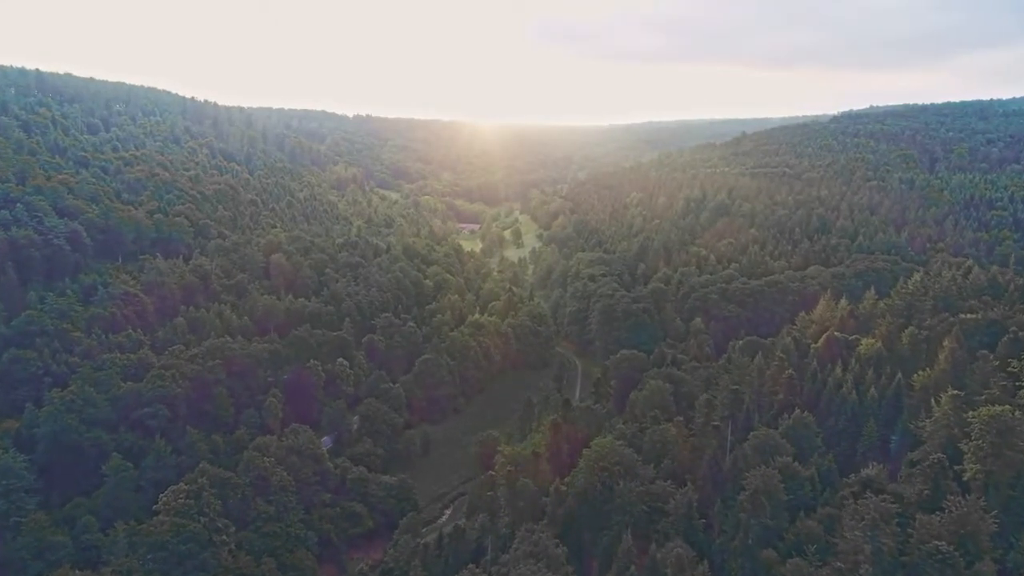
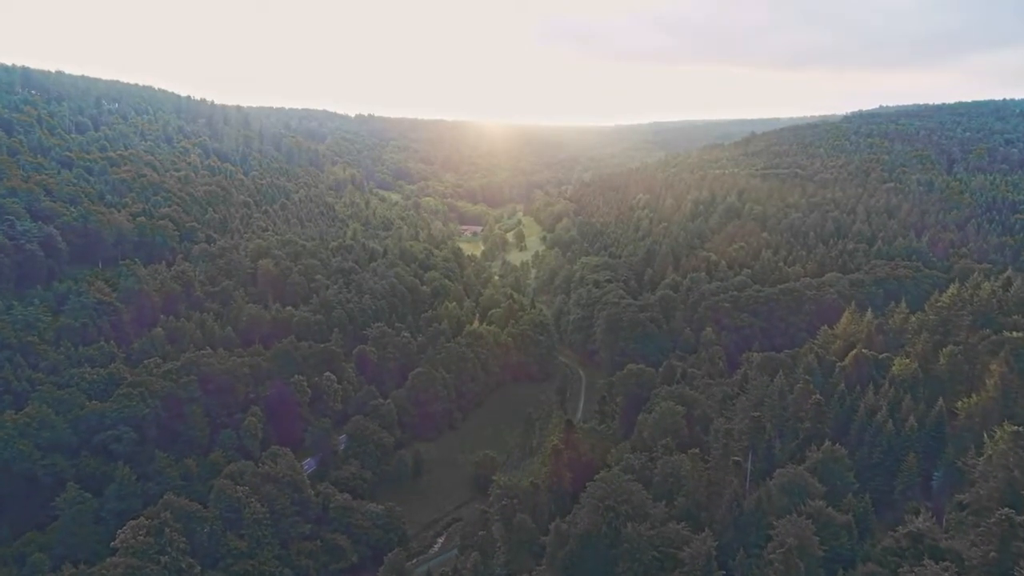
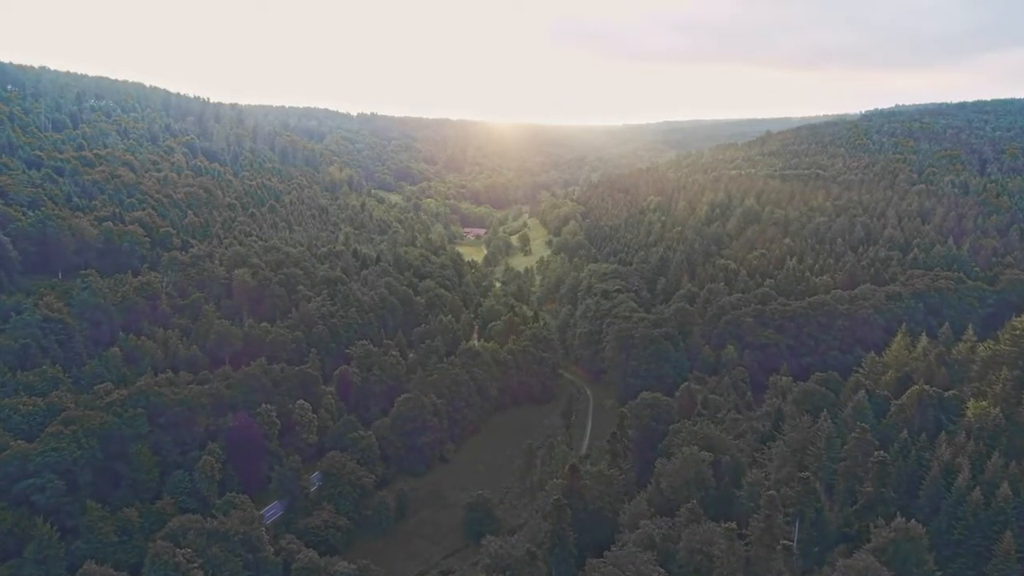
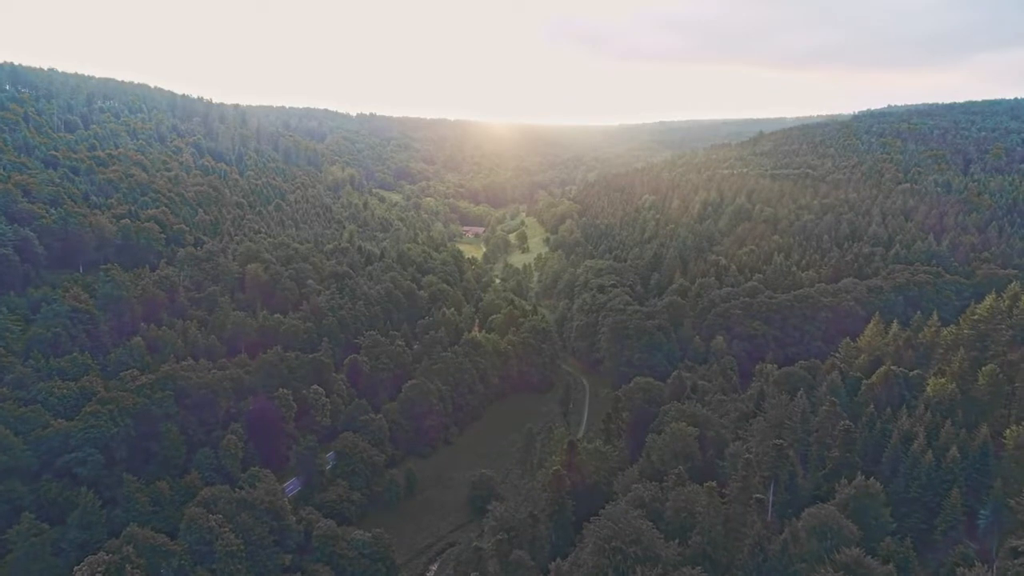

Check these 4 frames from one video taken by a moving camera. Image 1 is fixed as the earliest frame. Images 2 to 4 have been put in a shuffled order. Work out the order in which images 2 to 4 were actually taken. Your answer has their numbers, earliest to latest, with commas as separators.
2, 4, 3
